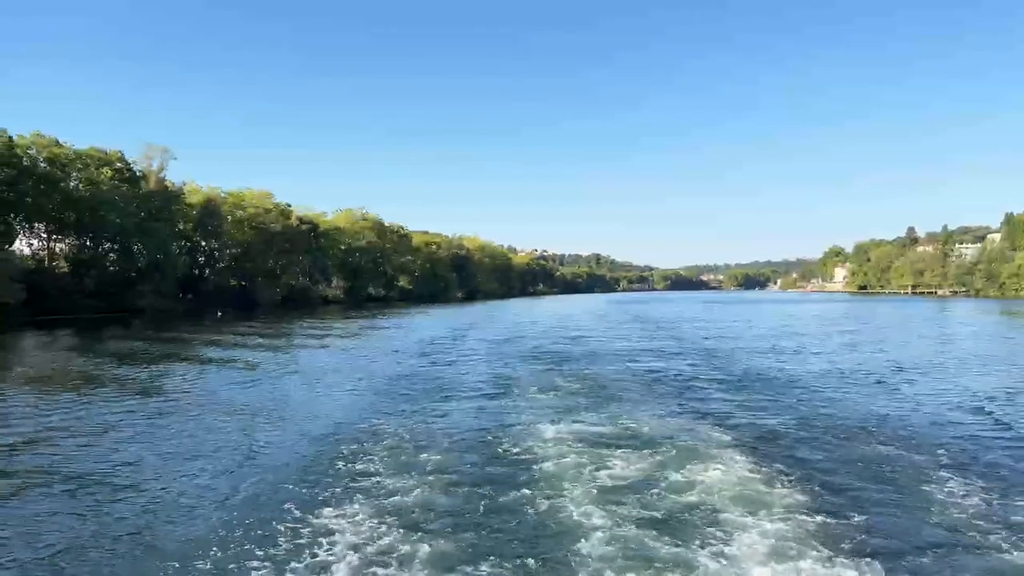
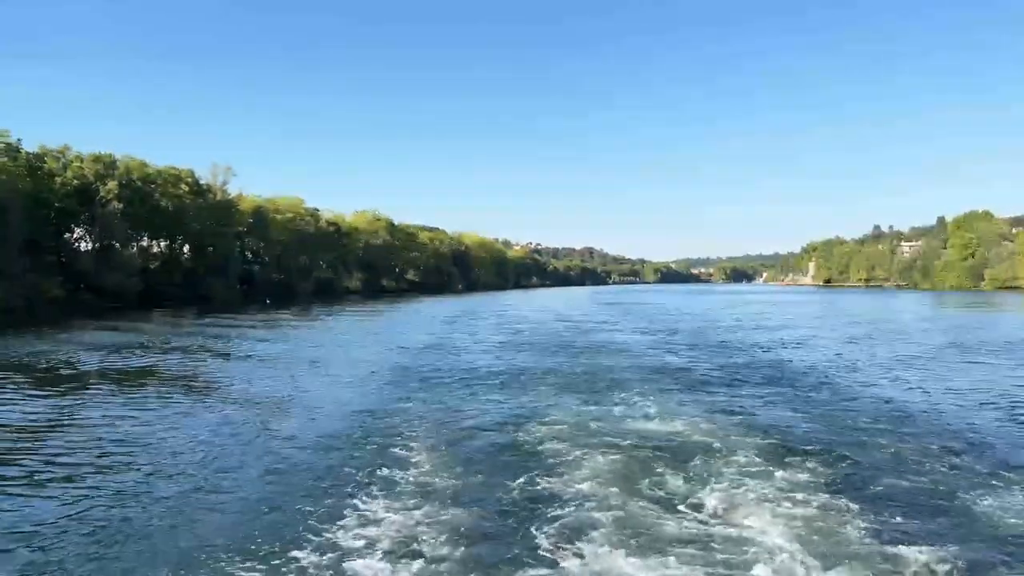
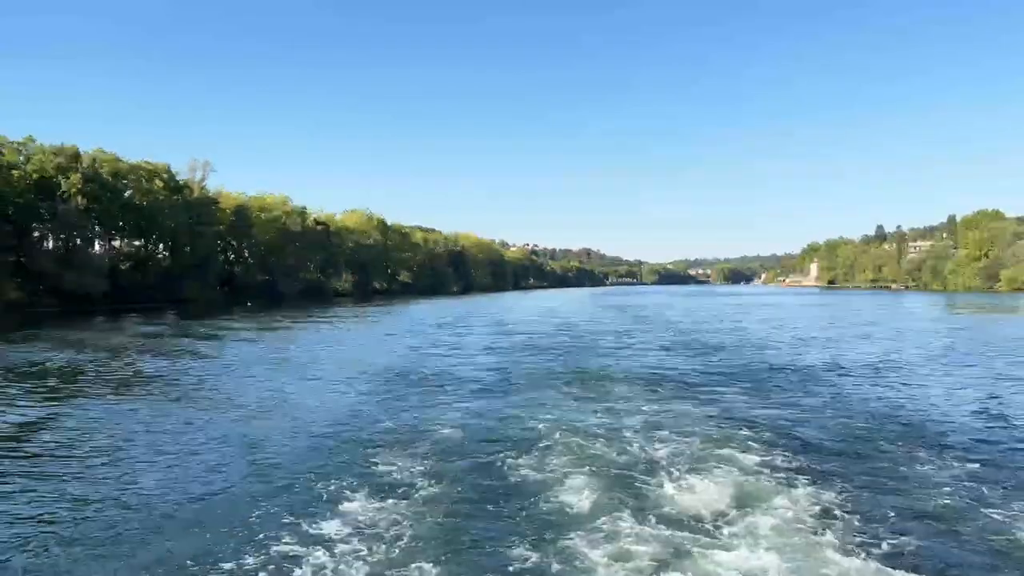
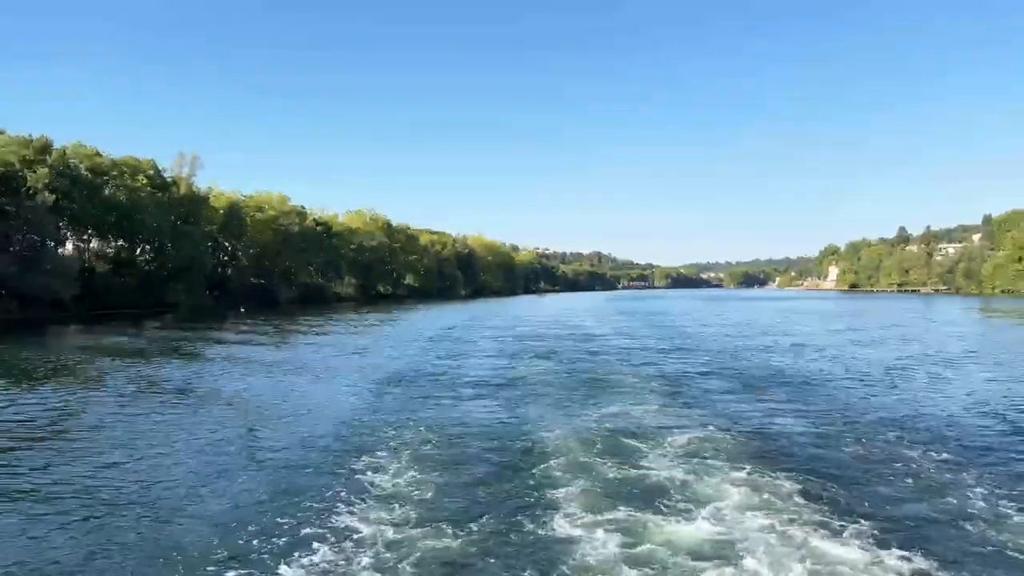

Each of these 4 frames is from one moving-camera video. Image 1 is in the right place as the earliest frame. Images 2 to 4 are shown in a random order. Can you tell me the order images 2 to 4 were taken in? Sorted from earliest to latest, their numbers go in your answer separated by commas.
4, 3, 2
